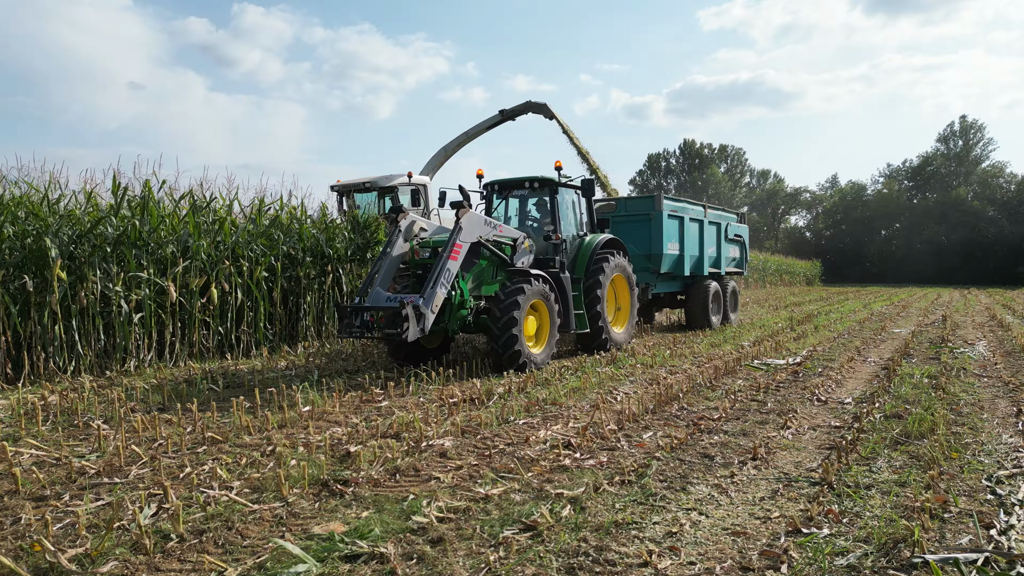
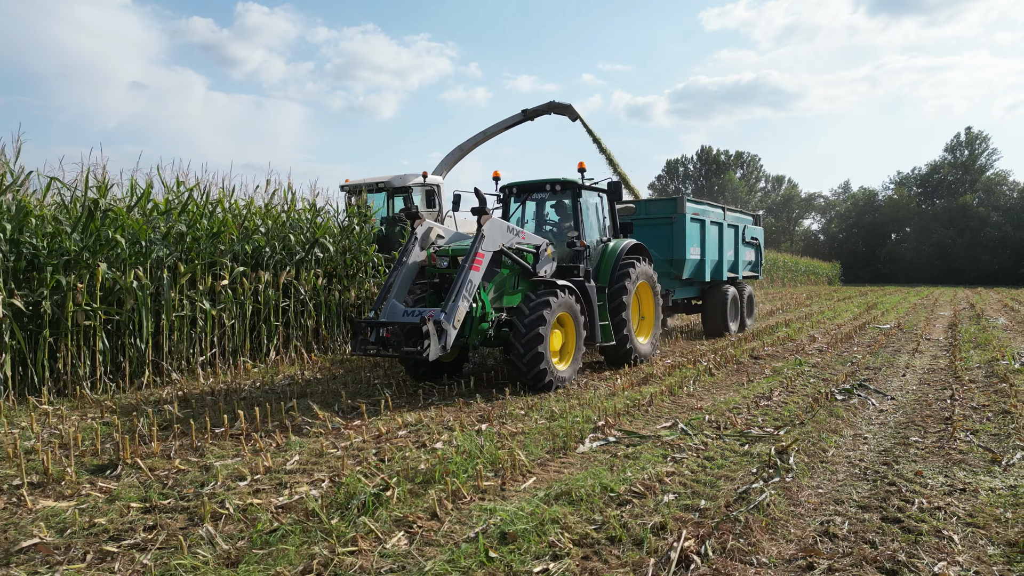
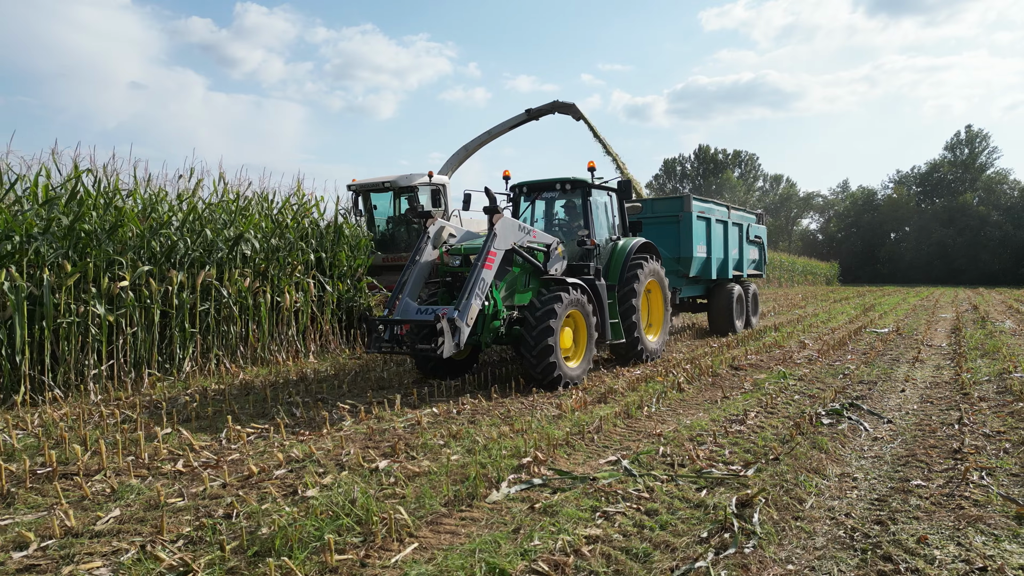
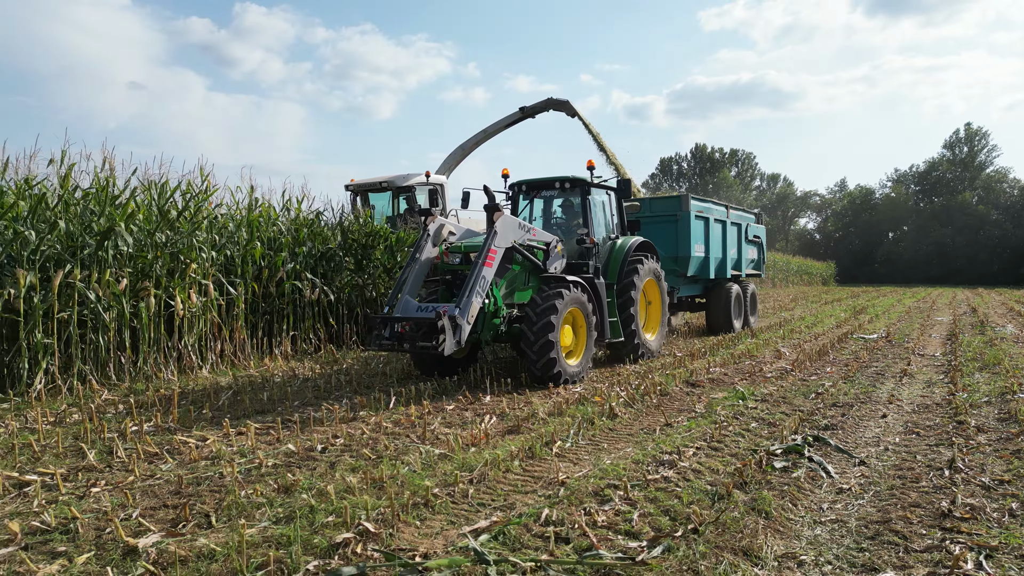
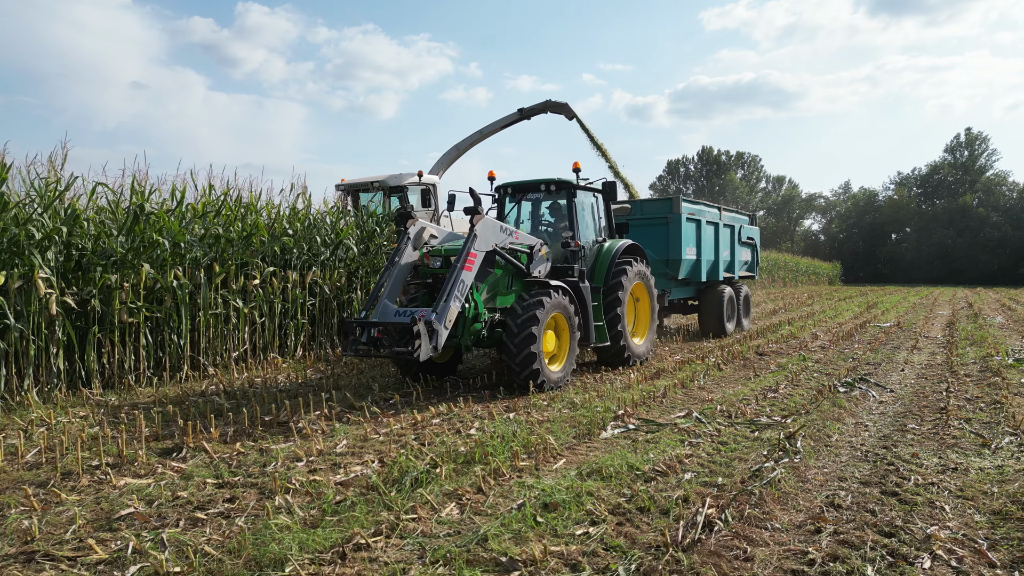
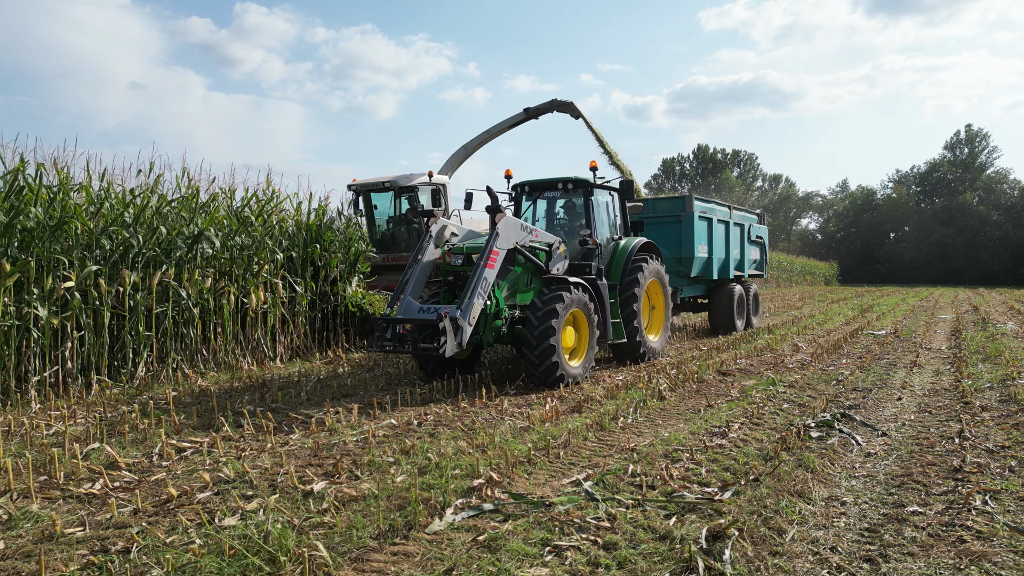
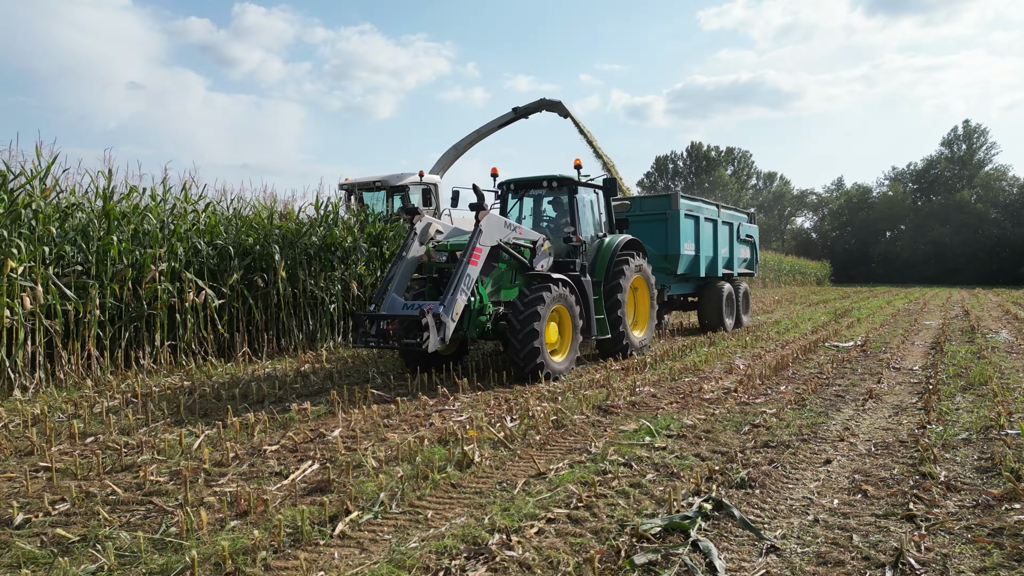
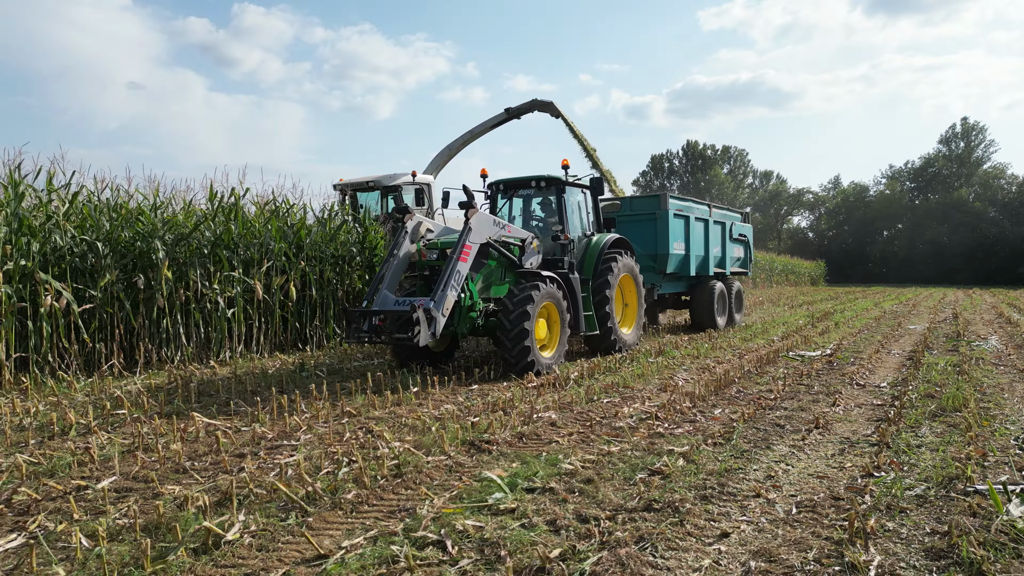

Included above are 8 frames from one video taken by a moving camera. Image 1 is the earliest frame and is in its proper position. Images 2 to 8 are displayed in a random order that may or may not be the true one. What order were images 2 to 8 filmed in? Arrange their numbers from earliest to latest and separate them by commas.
8, 7, 4, 6, 3, 2, 5
